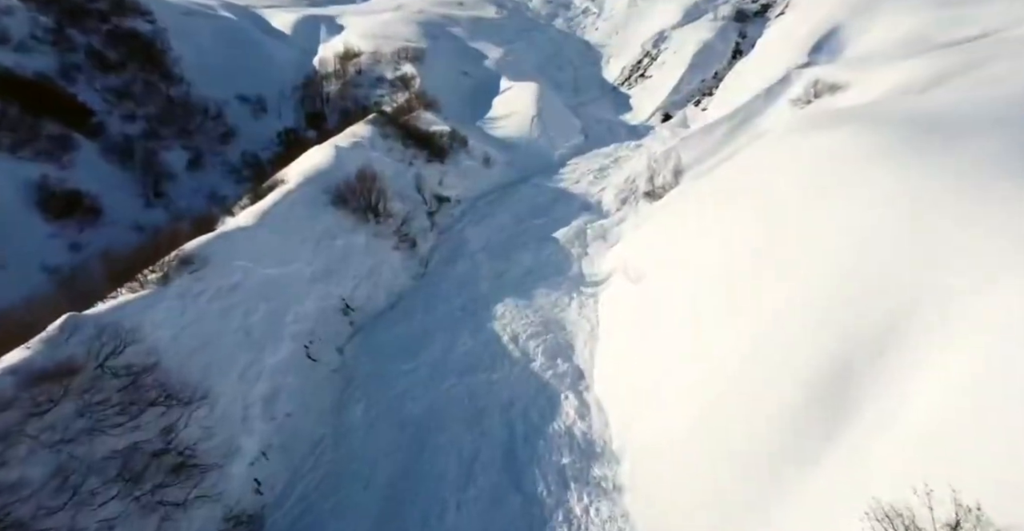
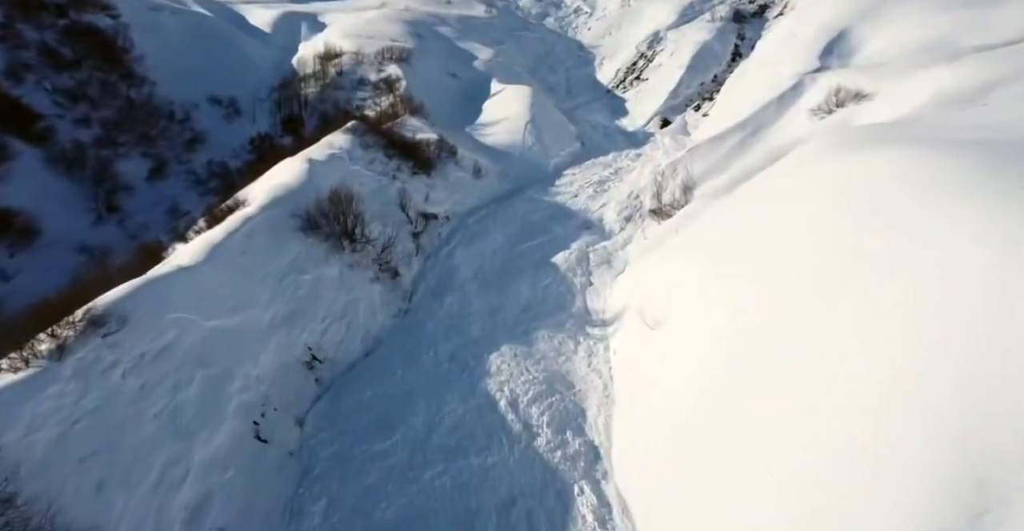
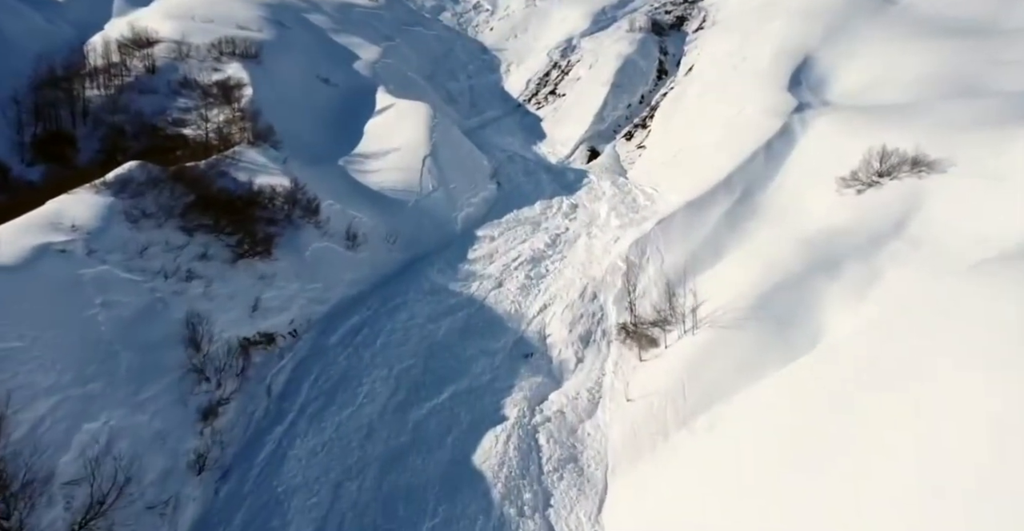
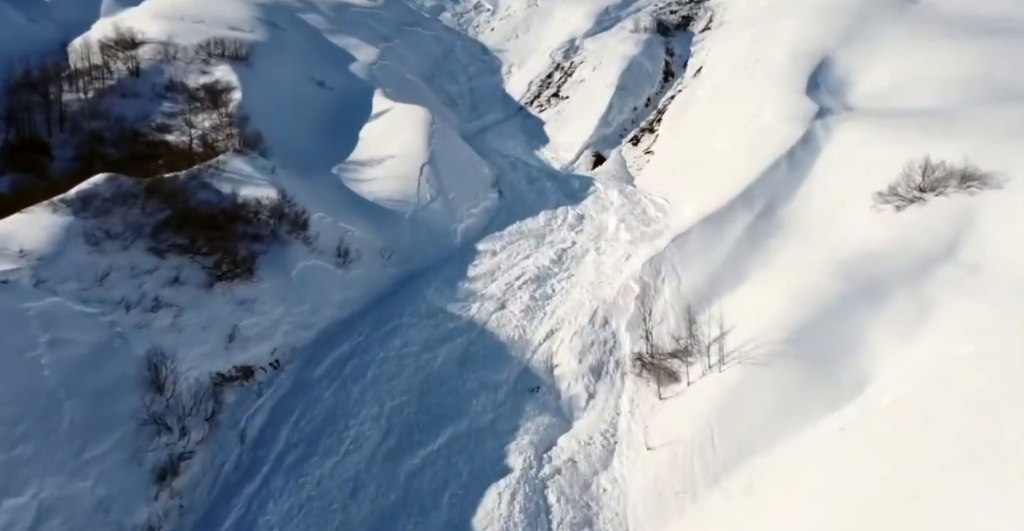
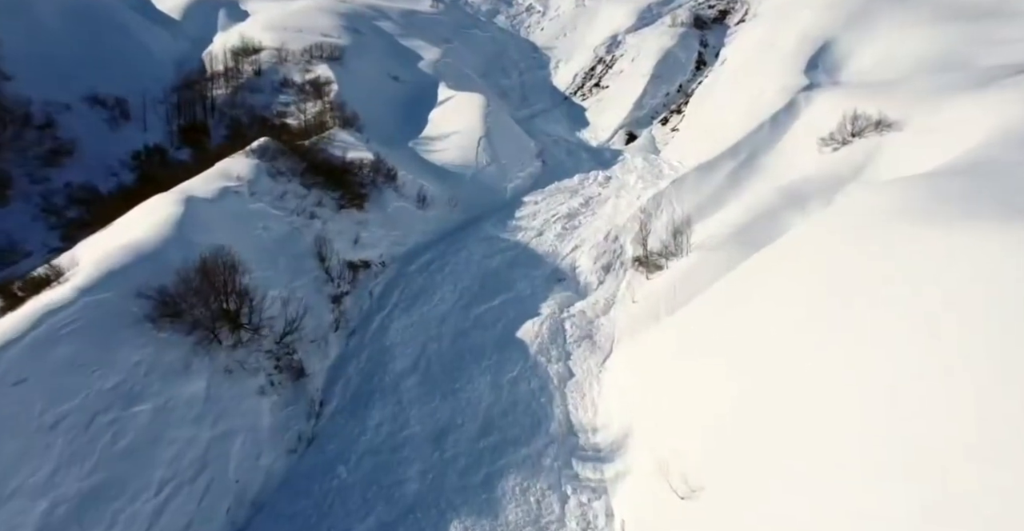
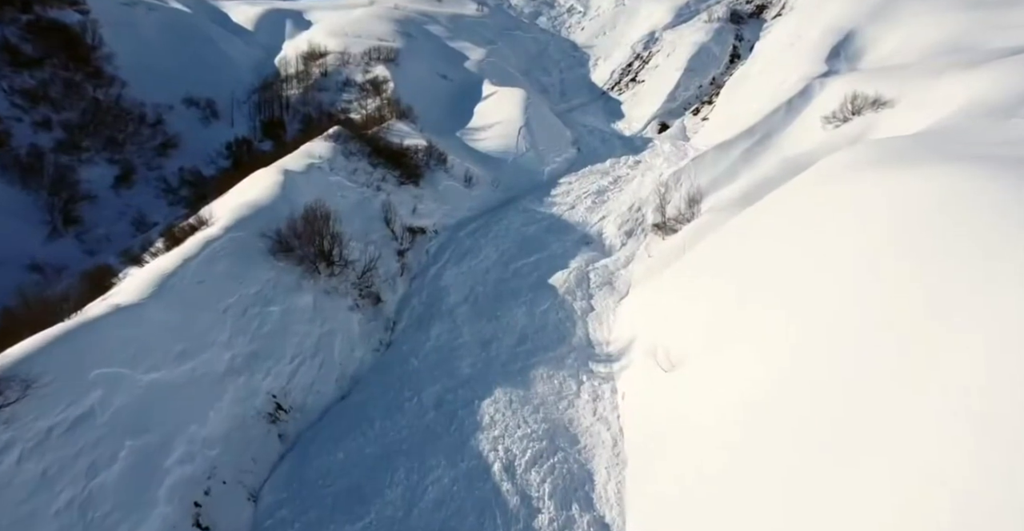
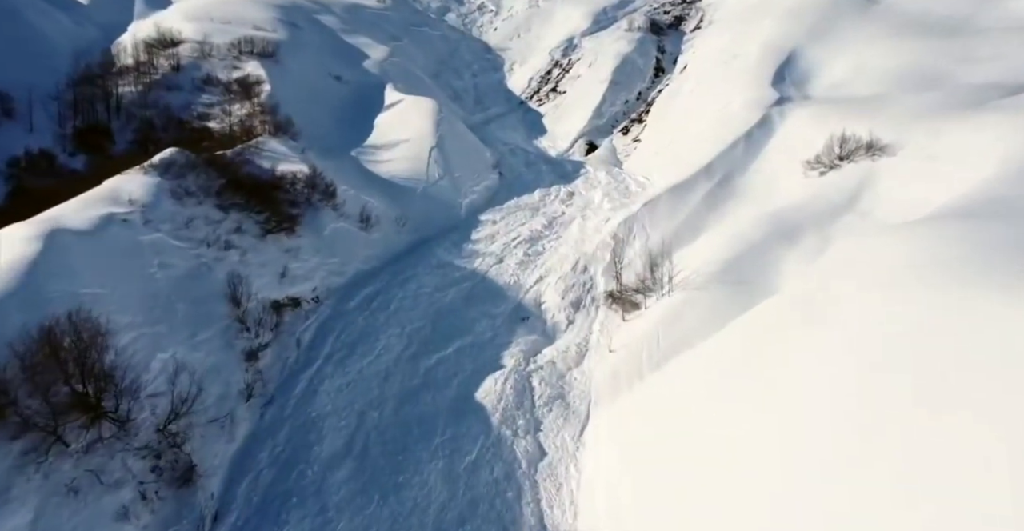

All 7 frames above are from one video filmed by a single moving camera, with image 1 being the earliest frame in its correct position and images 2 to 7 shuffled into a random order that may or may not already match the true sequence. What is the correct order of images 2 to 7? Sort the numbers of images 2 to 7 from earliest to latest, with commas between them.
2, 6, 5, 7, 3, 4
